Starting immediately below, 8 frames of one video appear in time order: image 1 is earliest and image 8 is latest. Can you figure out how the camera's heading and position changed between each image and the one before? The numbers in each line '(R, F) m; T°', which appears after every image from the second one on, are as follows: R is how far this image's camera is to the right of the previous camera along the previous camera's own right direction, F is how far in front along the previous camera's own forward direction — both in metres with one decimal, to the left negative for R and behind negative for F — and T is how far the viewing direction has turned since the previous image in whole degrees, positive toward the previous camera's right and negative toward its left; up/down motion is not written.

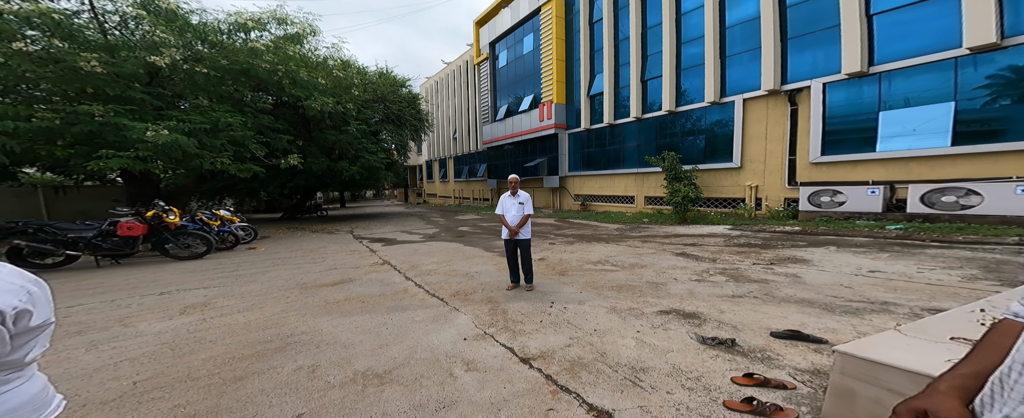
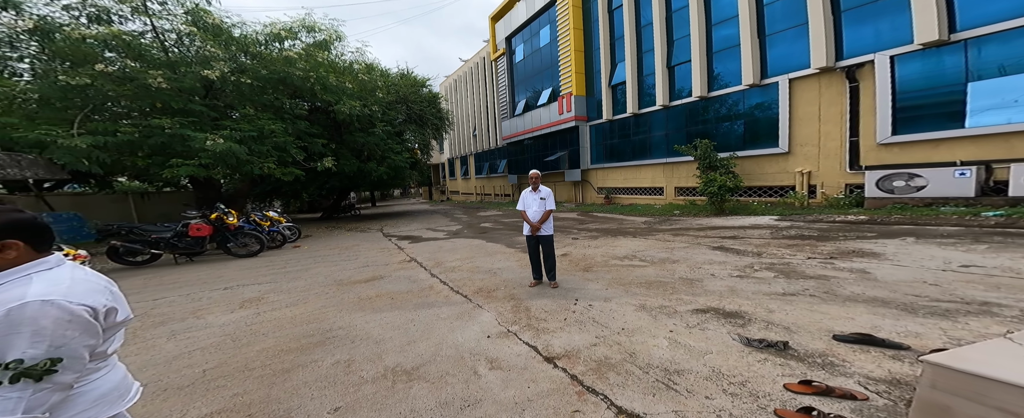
(+0.1, +0.1) m; -6°
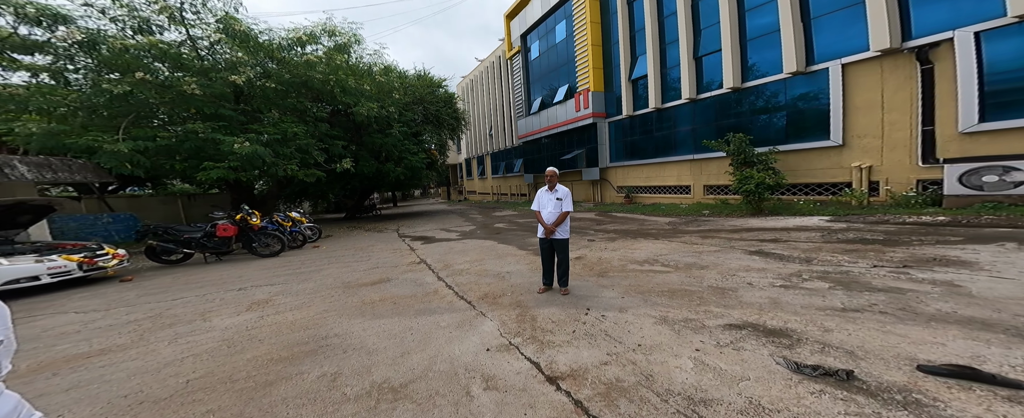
(+0.2, +0.4) m; -5°
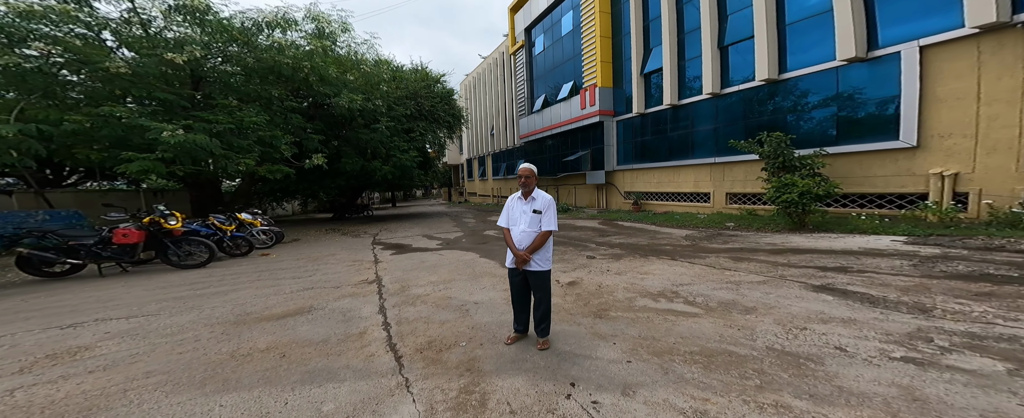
(+0.4, +1.6) m; -1°
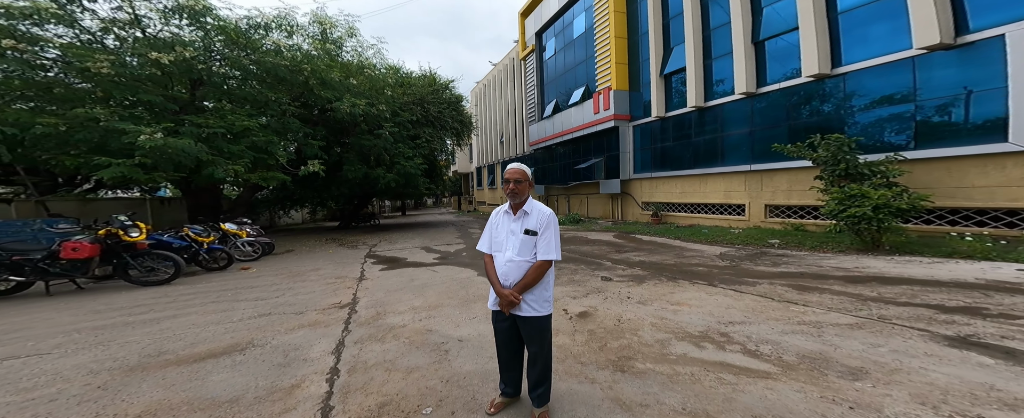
(+0.2, +1.1) m; -2°
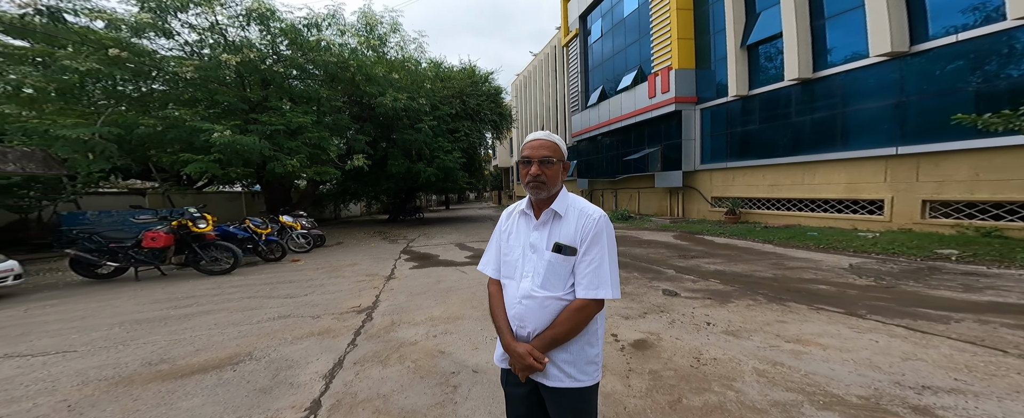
(+0.2, +1.0) m; -10°
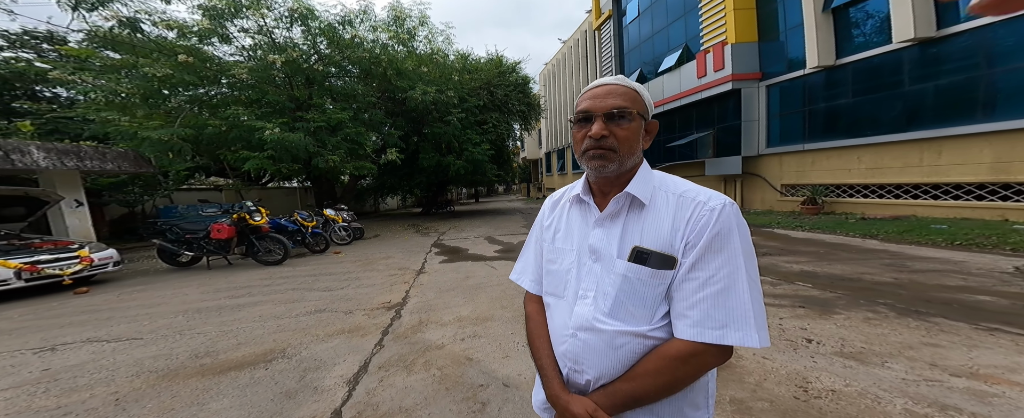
(0.0, +0.4) m; -7°
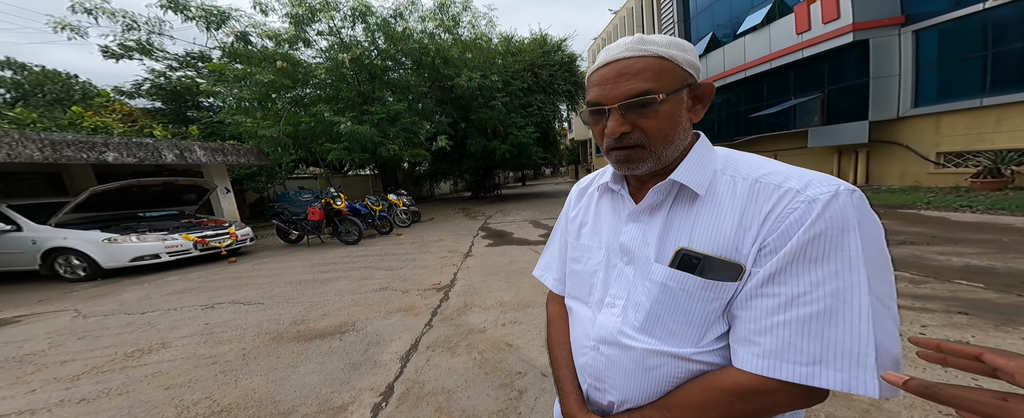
(+0.1, +0.1) m; -10°
